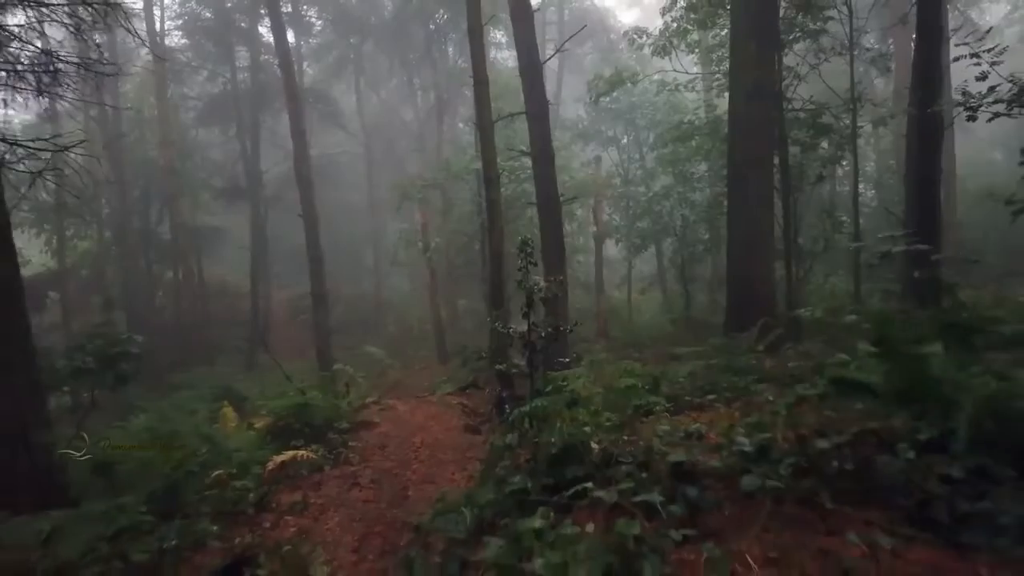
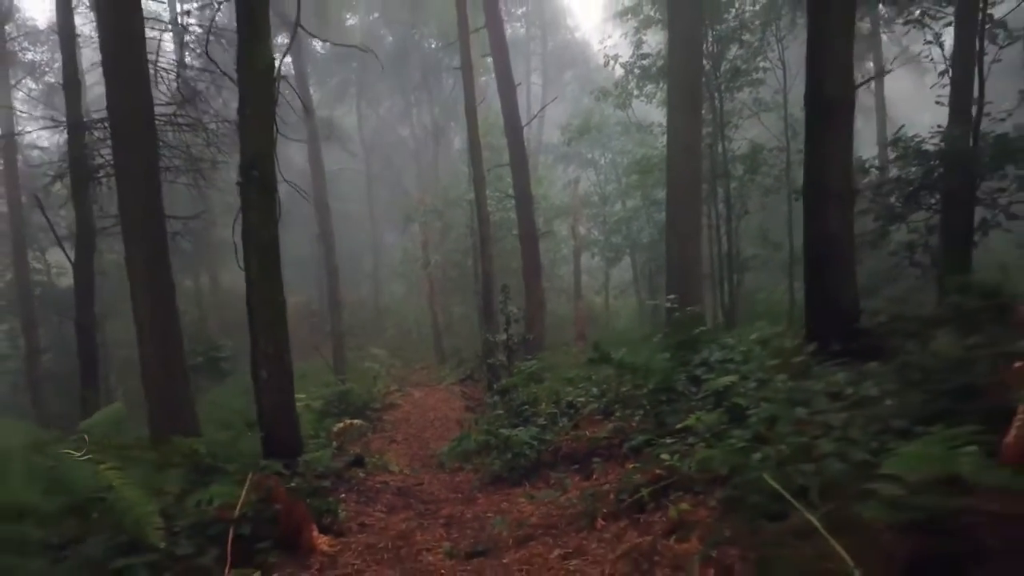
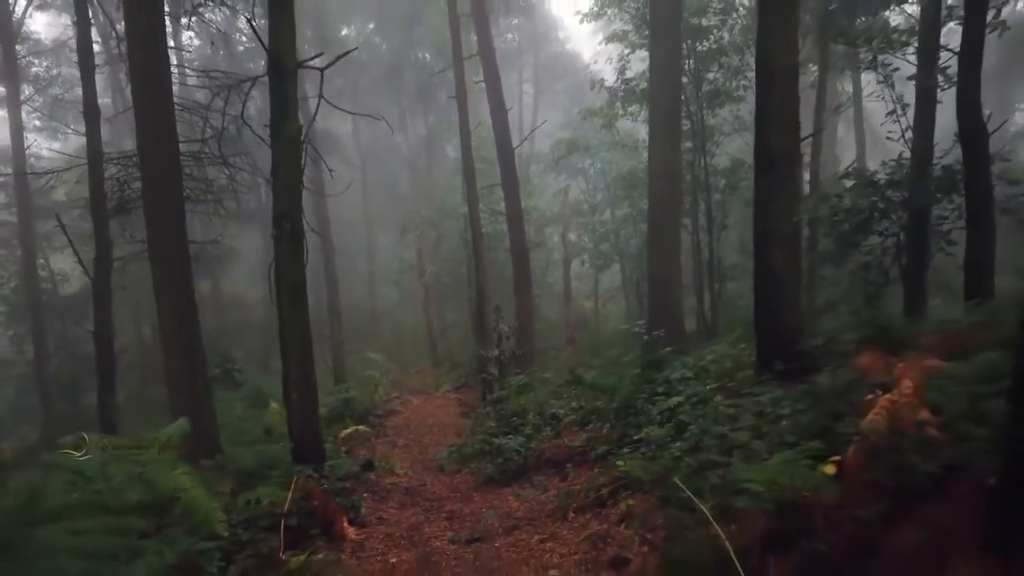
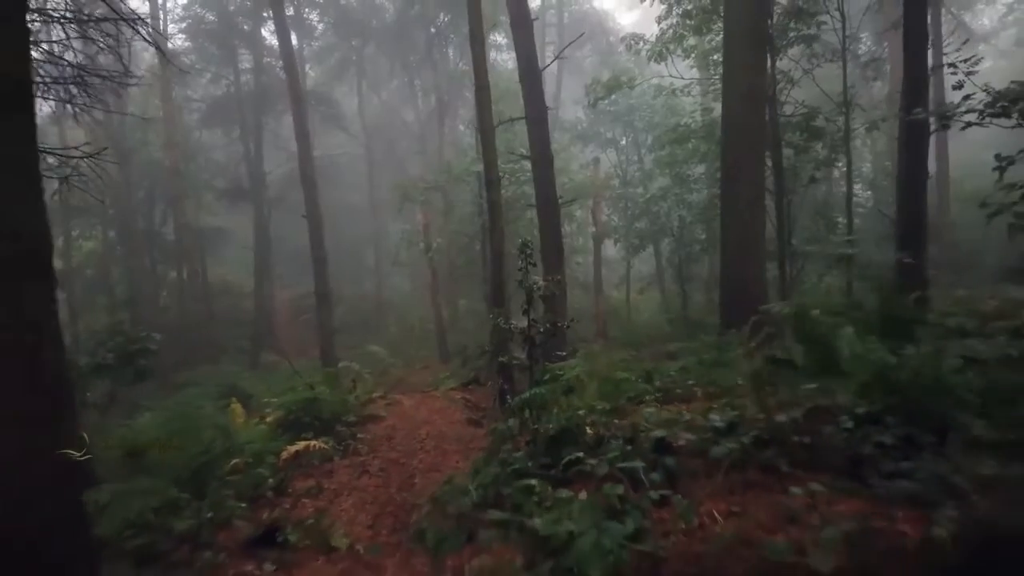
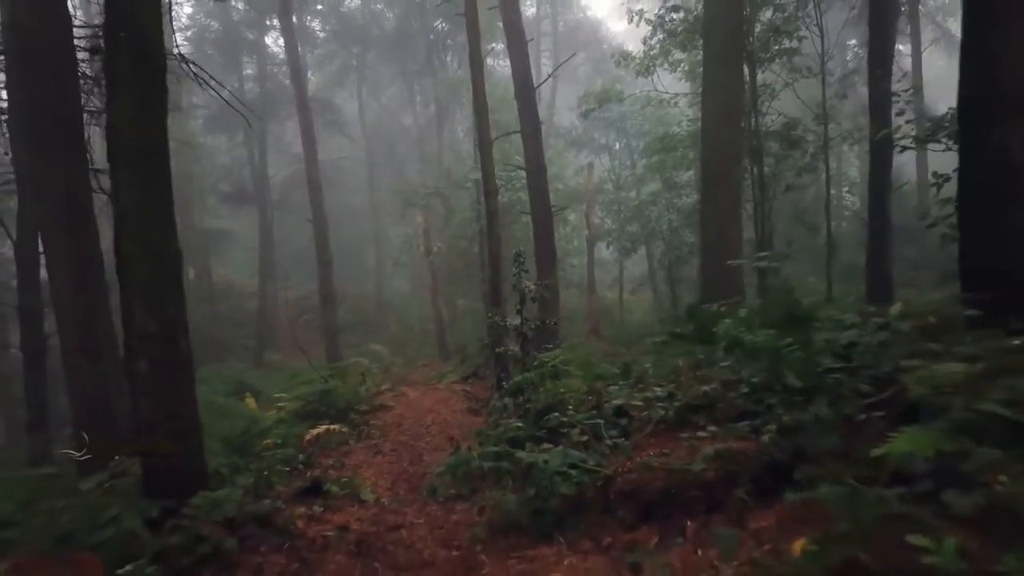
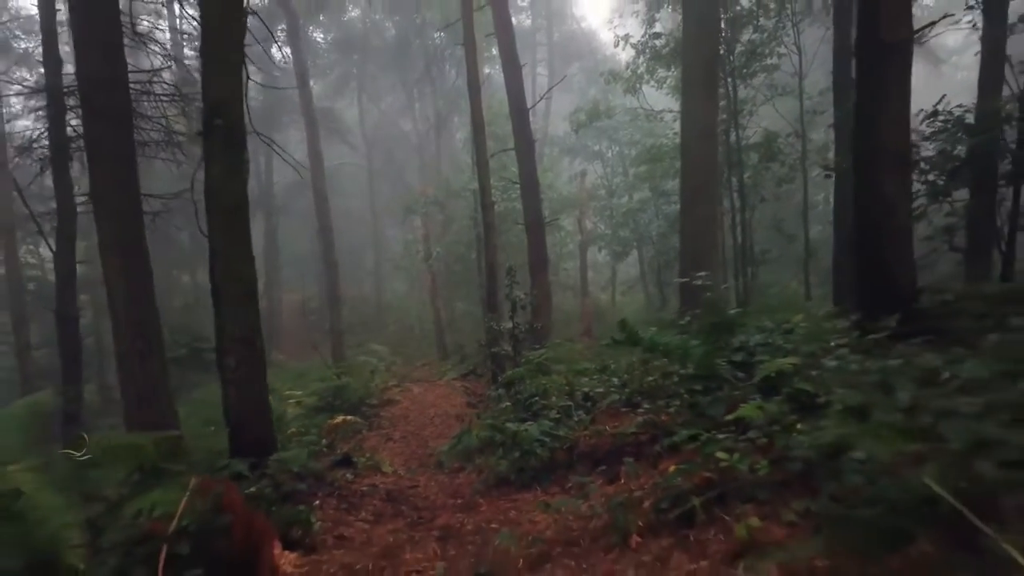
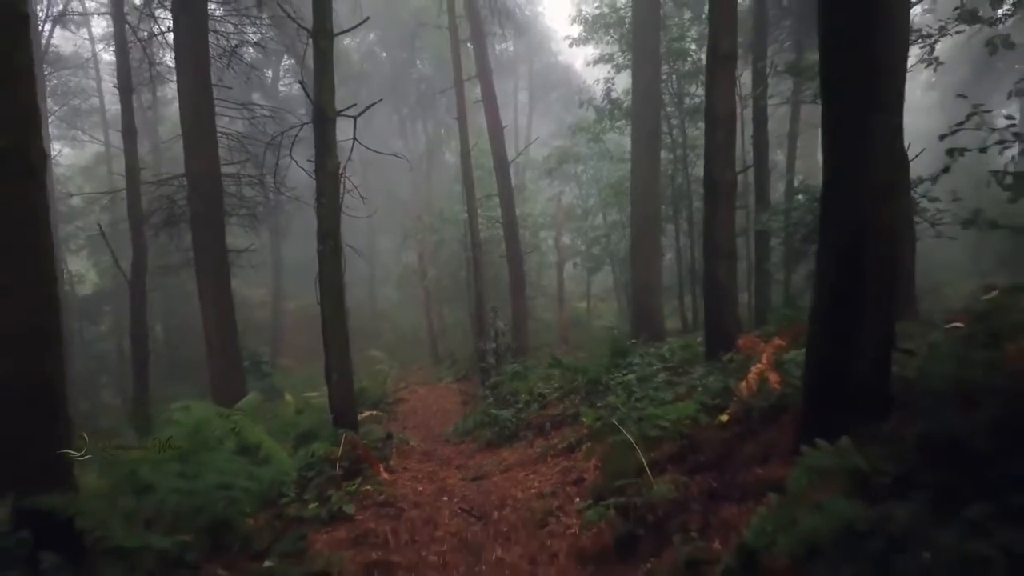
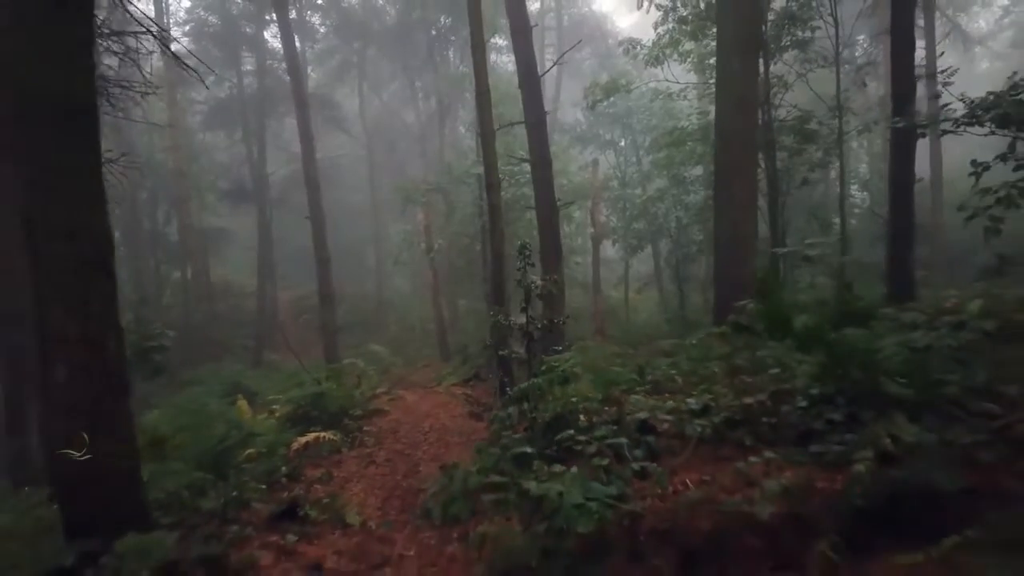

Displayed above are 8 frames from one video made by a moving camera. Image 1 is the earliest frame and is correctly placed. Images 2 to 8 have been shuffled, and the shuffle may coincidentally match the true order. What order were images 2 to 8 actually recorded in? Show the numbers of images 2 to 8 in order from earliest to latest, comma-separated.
4, 8, 5, 6, 2, 3, 7
